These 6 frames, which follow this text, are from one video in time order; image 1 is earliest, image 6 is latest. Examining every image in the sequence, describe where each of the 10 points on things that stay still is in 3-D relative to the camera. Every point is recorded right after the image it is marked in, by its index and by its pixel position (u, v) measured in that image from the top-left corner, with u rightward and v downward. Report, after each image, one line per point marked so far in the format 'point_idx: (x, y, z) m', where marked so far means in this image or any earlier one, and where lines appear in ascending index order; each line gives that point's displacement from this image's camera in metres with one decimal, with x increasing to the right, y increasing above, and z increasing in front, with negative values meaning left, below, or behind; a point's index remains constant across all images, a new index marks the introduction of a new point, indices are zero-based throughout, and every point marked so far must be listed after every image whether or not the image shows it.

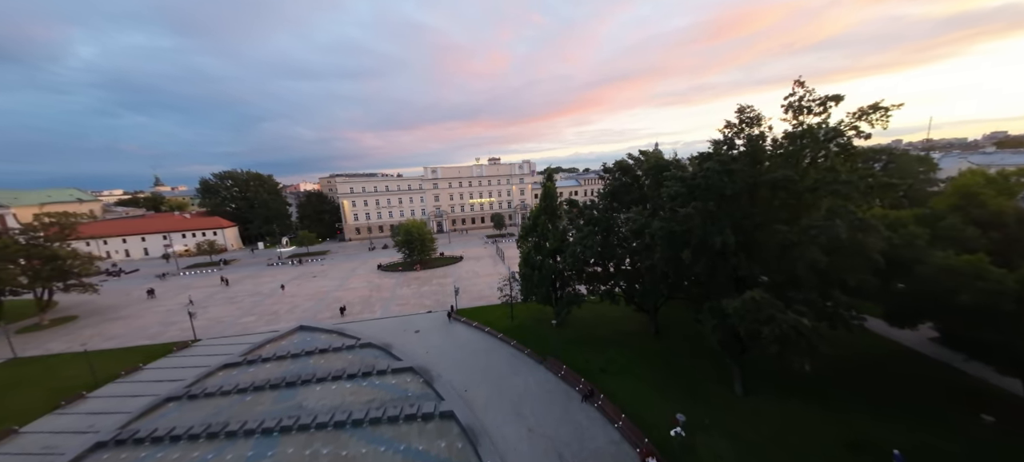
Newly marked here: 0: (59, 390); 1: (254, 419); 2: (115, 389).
0: (-28.8, -10.3, +19.3) m
1: (-14.5, -10.6, +17.0) m
2: (-25.6, -10.3, +19.6) m
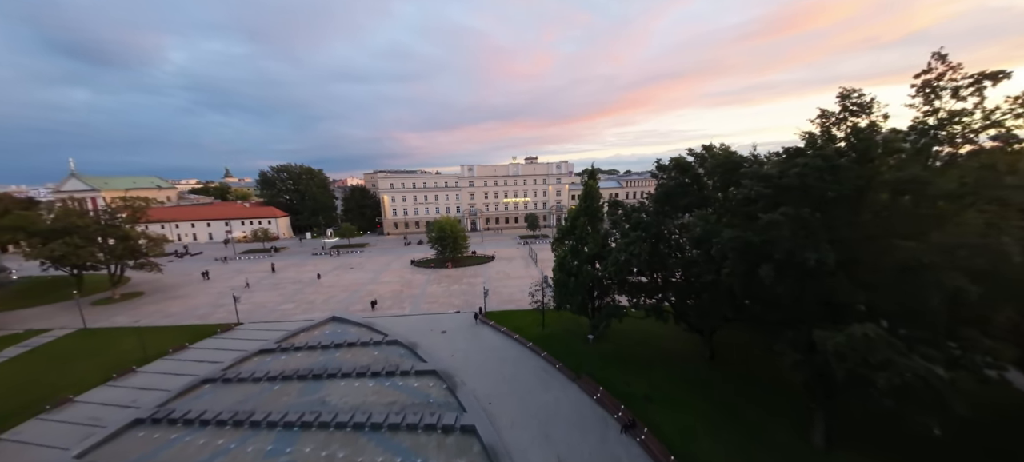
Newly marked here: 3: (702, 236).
0: (-27.0, -9.1, +20.6) m
1: (-13.0, -10.0, +16.8) m
2: (-23.7, -9.2, +20.6) m
3: (+8.7, -0.2, +13.9) m
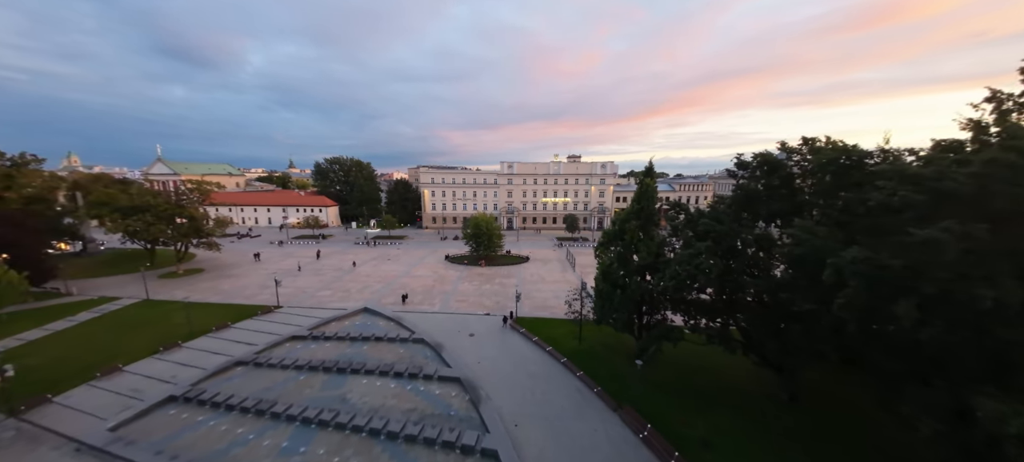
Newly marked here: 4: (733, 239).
0: (-24.8, -7.6, +21.7) m
1: (-11.5, -9.3, +16.3) m
2: (-21.6, -7.9, +21.3) m
3: (+10.2, -0.7, +10.8) m
4: (+10.3, -0.4, +14.1) m
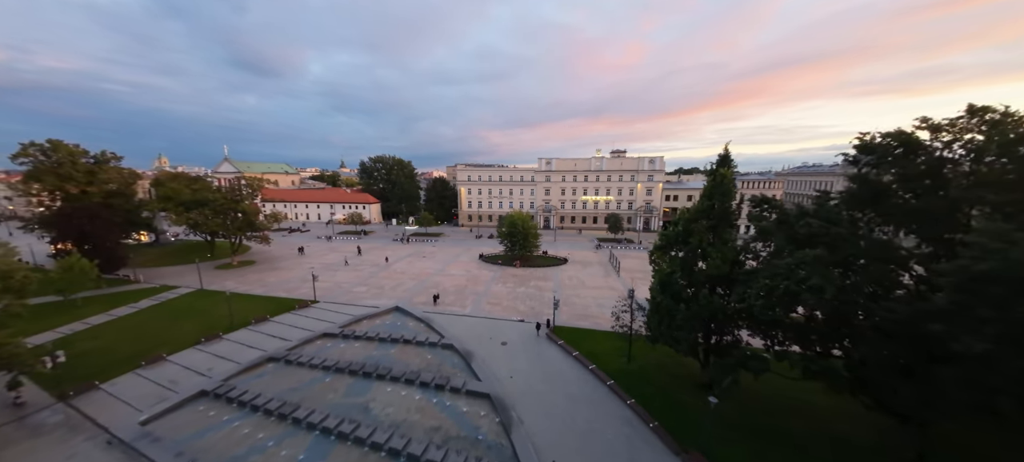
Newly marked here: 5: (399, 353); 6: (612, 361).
0: (-22.3, -7.1, +22.3) m
1: (-9.7, -9.1, +15.3) m
2: (-19.2, -7.5, +21.5) m
3: (+11.4, -0.9, +7.2) m
4: (+11.9, -0.6, +10.5) m
5: (-7.5, -8.1, +20.0) m
6: (+6.2, -8.0, +18.5) m
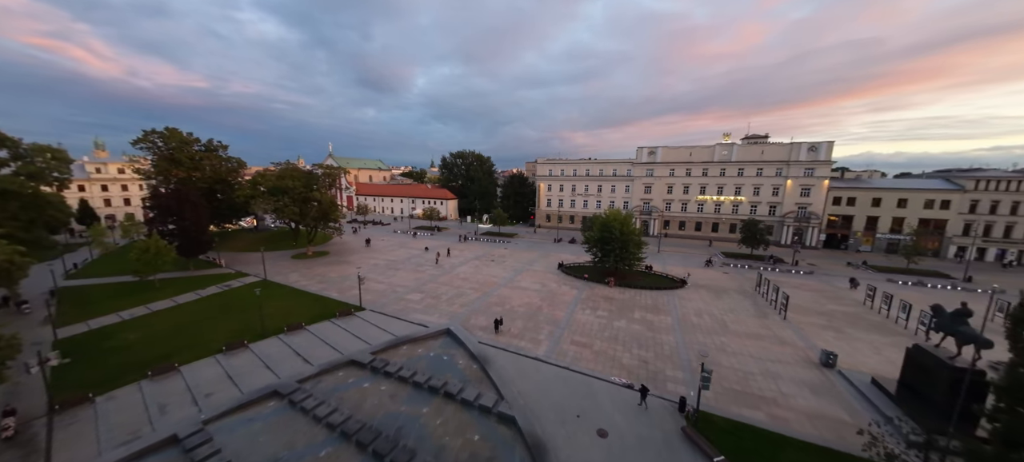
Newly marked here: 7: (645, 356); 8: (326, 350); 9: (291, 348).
0: (-17.0, -6.2, +19.0) m
1: (-6.7, -8.8, +9.1) m
2: (-14.2, -6.8, +17.4) m
3: (+12.1, -1.6, -4.1) m
4: (+13.4, -1.3, -1.0) m
5: (-3.3, -7.9, +13.0) m
6: (+9.6, -8.5, +8.2) m
7: (+7.1, -6.7, +16.4) m
8: (-10.8, -6.9, +17.6) m
9: (-13.0, -6.7, +17.8) m
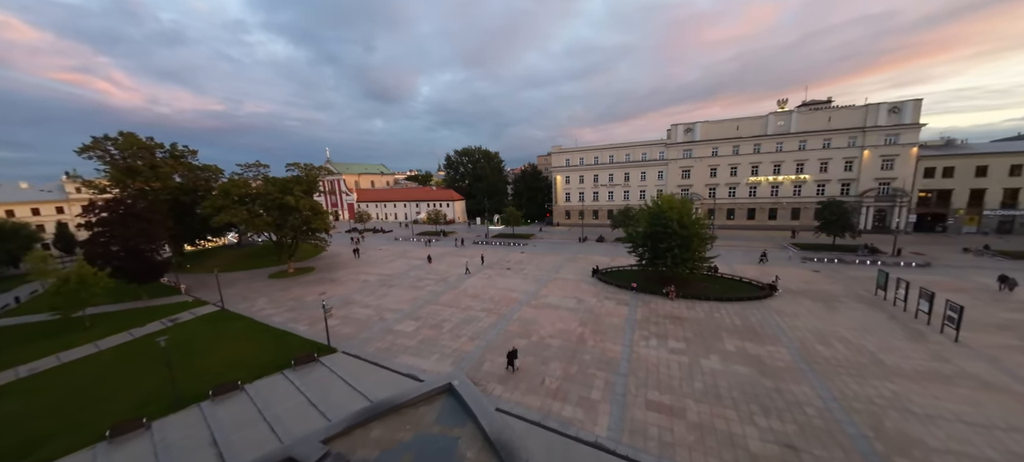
0: (-15.5, -7.1, +13.1) m
1: (-5.5, -9.1, +2.8) m
2: (-12.8, -7.5, +11.4) m
3: (+12.4, -0.9, -11.0) m
4: (+13.8, -0.5, -7.9) m
5: (-2.0, -8.1, +6.7) m
6: (+10.7, -7.9, +1.3) m
7: (+8.5, -6.3, +9.6) m
8: (-9.4, -7.4, +11.5) m
9: (-11.6, -7.4, +11.8) m
